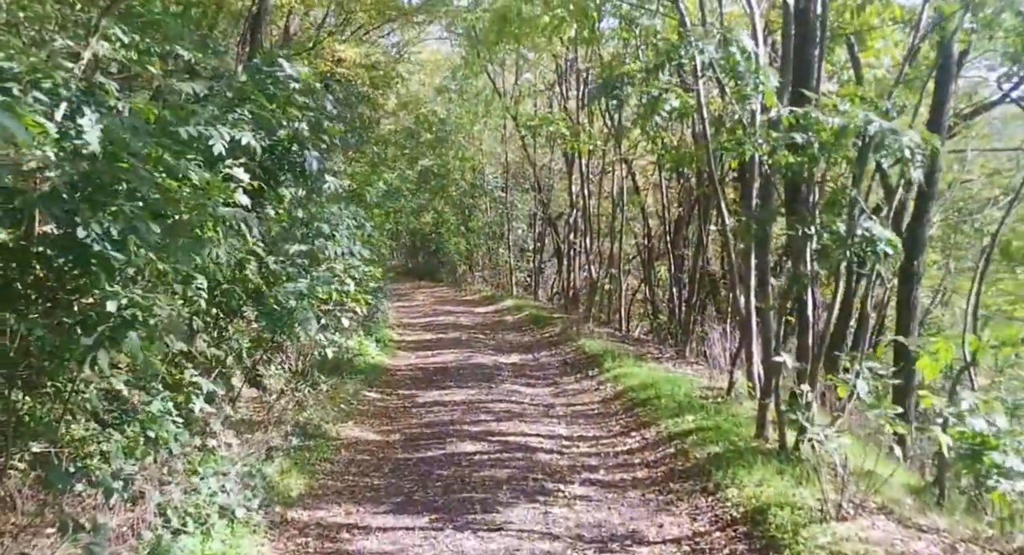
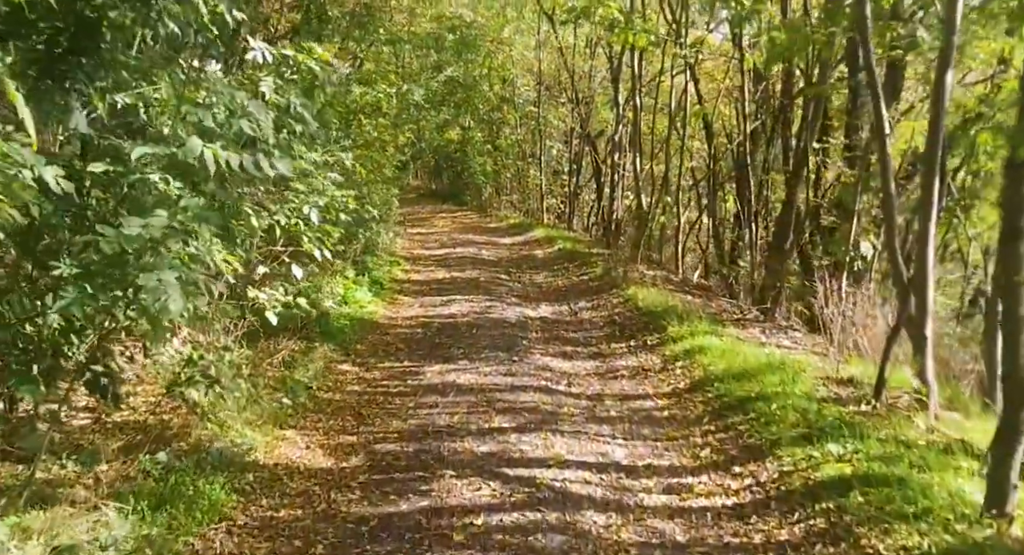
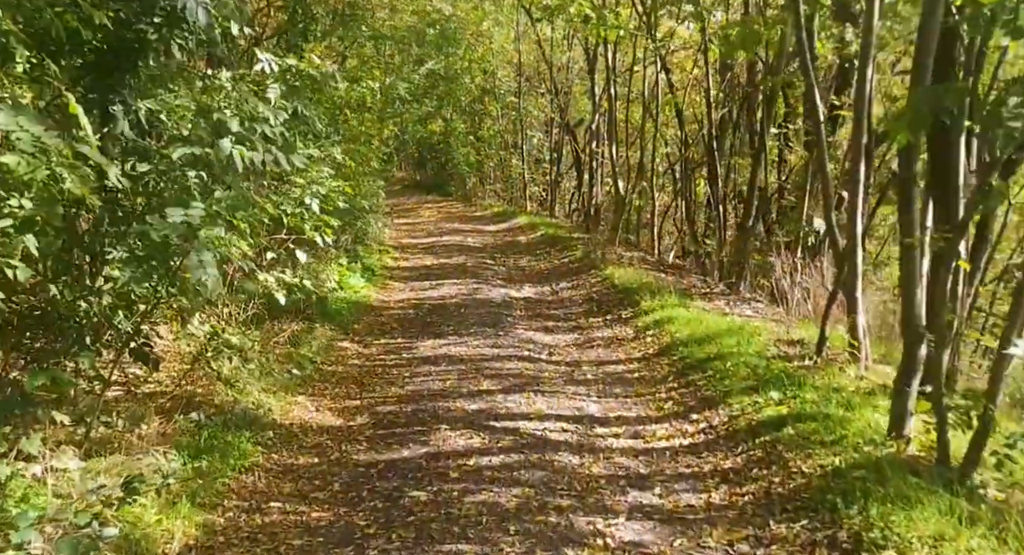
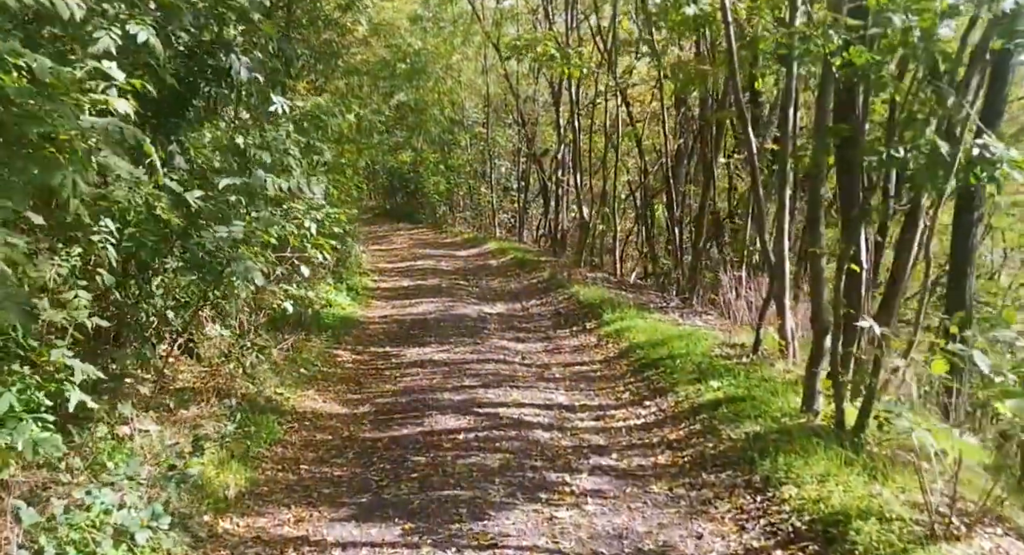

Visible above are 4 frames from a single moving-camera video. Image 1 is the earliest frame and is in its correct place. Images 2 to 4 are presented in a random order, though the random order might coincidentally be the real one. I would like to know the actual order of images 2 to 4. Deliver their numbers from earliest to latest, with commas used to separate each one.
4, 3, 2
